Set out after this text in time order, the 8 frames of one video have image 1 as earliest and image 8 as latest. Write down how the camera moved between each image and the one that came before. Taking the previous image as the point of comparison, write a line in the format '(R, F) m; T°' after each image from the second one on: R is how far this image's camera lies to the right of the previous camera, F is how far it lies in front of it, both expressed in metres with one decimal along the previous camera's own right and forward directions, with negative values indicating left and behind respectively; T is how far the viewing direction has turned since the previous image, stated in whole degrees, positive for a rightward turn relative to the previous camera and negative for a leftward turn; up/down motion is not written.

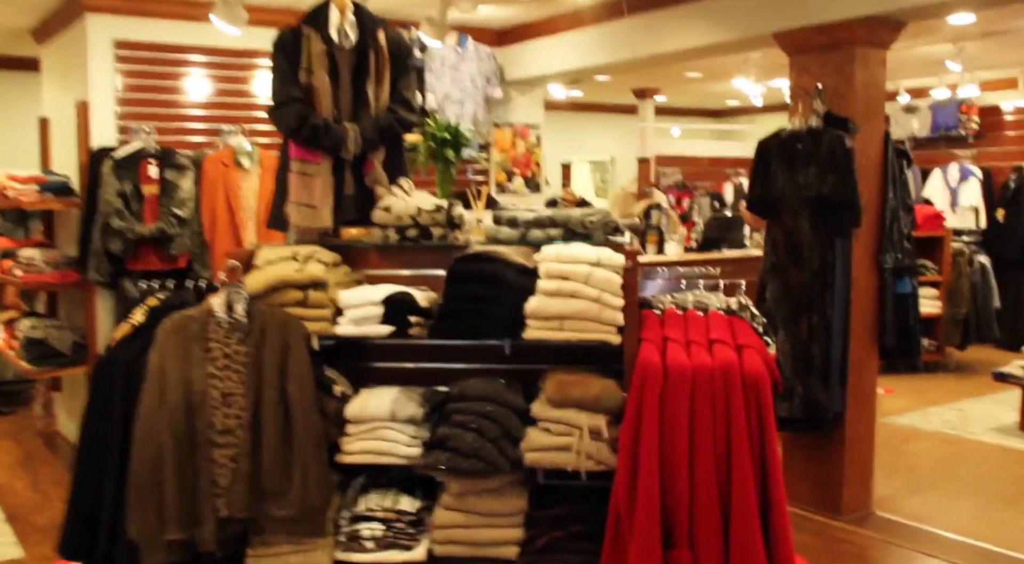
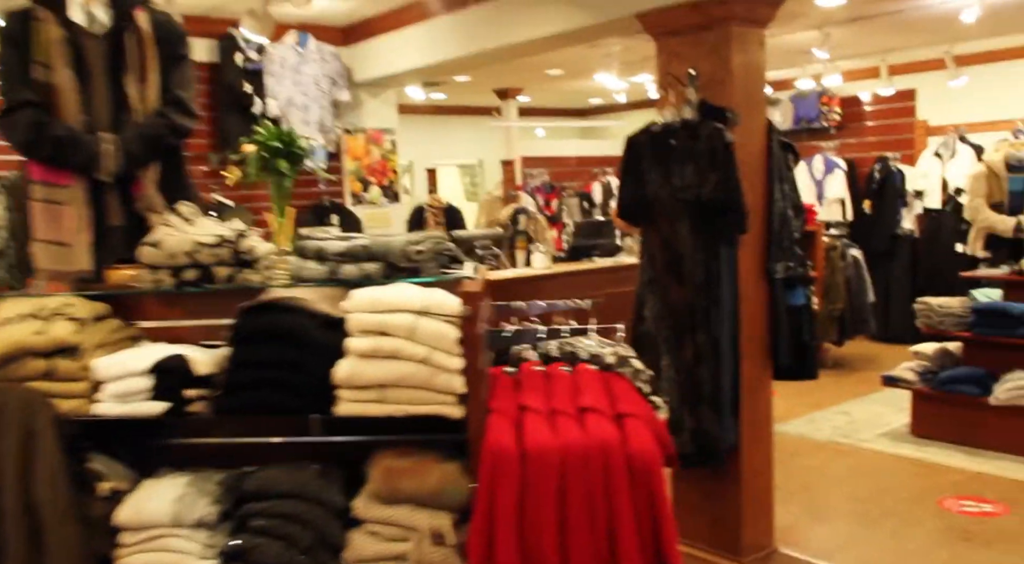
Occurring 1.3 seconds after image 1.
(+0.2, +0.6) m; +8°
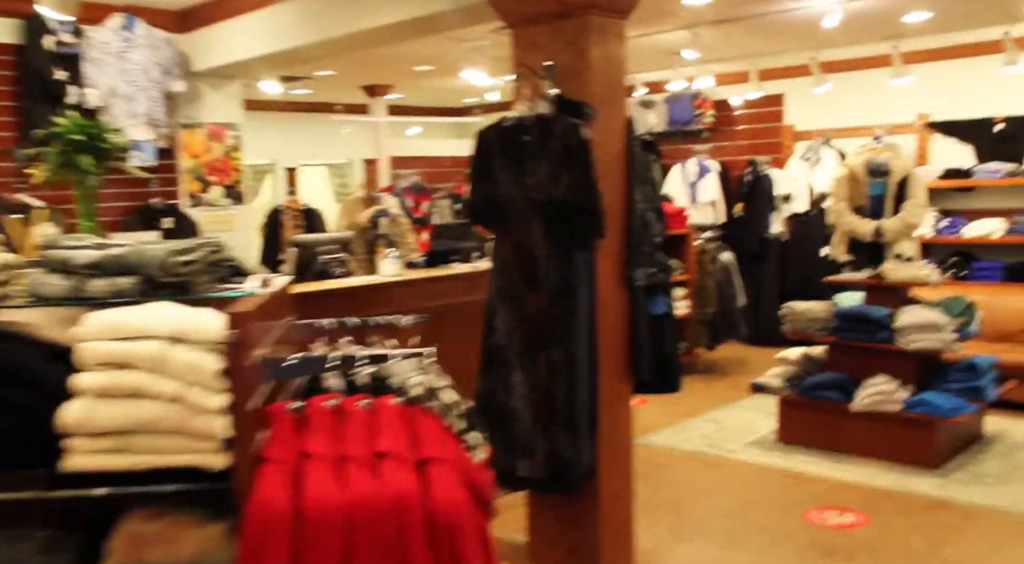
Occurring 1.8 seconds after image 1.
(+0.2, +0.3) m; +7°
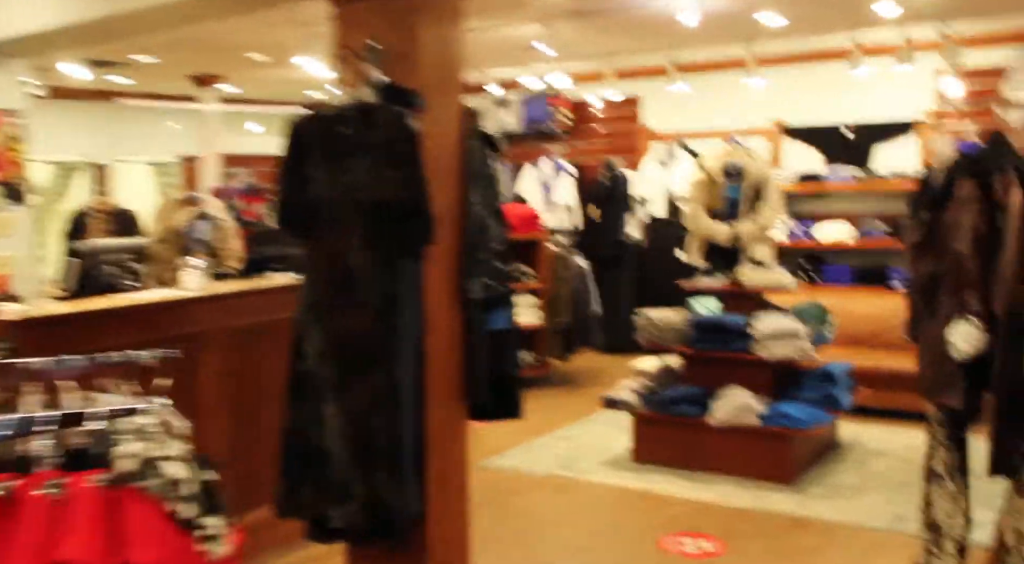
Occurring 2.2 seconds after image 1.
(+0.1, +0.4) m; +9°
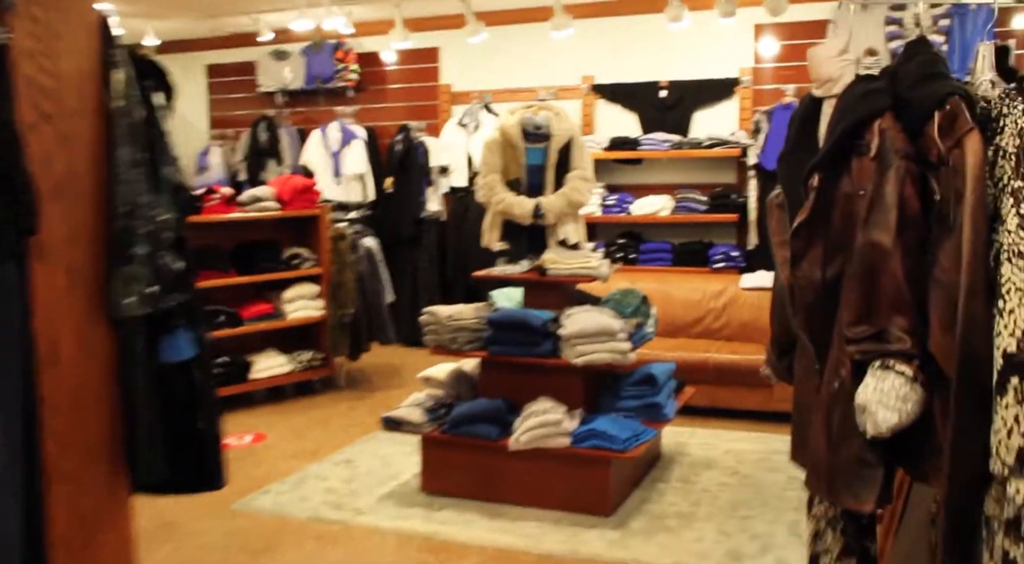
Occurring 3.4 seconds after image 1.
(+0.3, +0.8) m; +11°
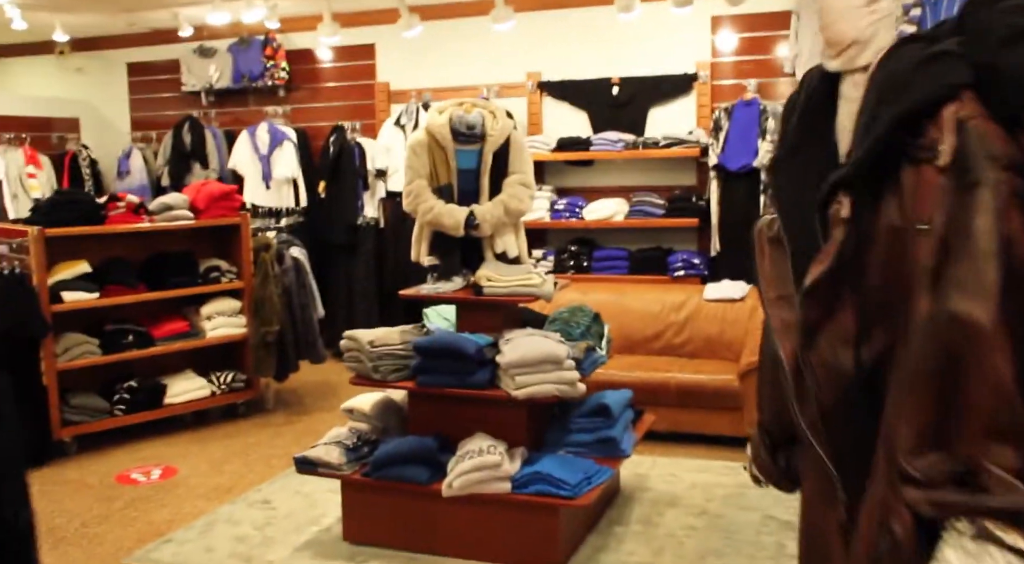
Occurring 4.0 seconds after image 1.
(+0.1, +0.4) m; +3°
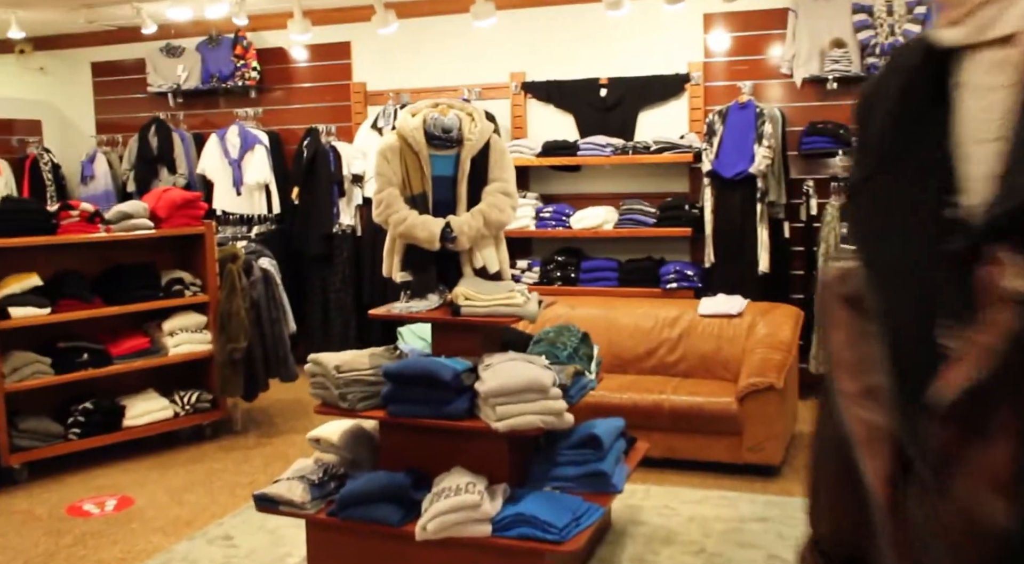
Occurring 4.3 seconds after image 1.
(0.0, +0.3) m; +1°
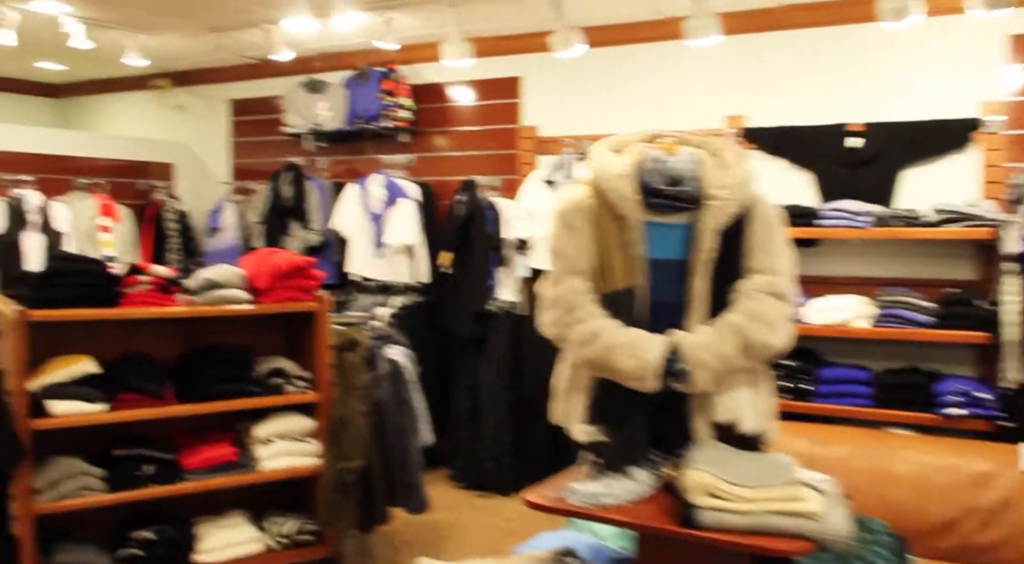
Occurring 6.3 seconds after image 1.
(-0.2, +1.2) m; -10°
